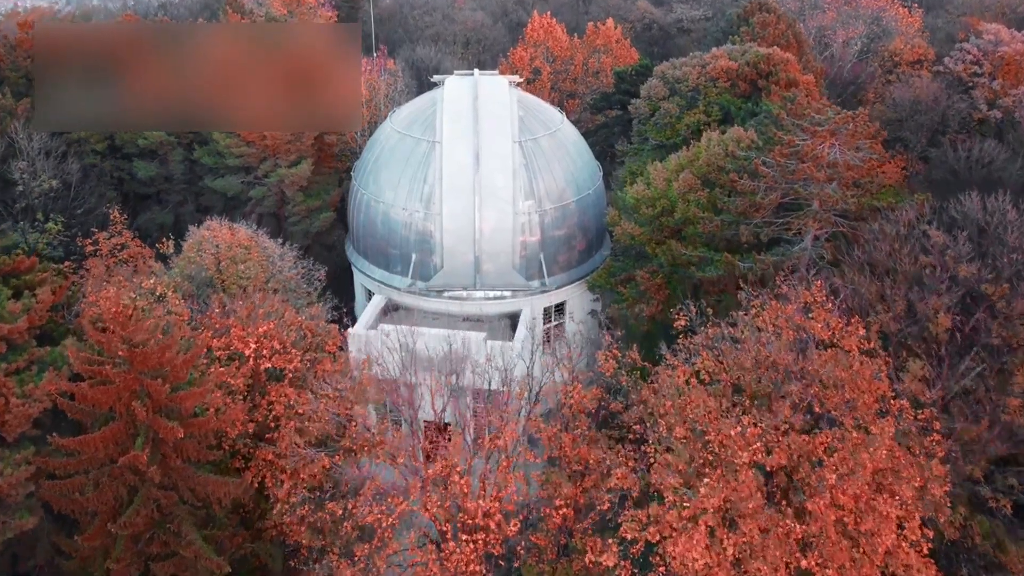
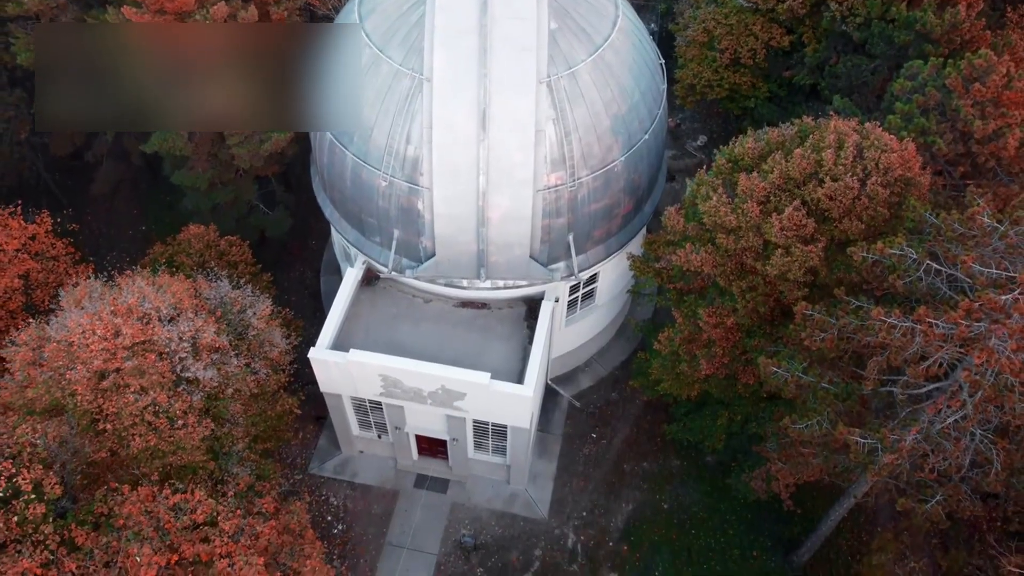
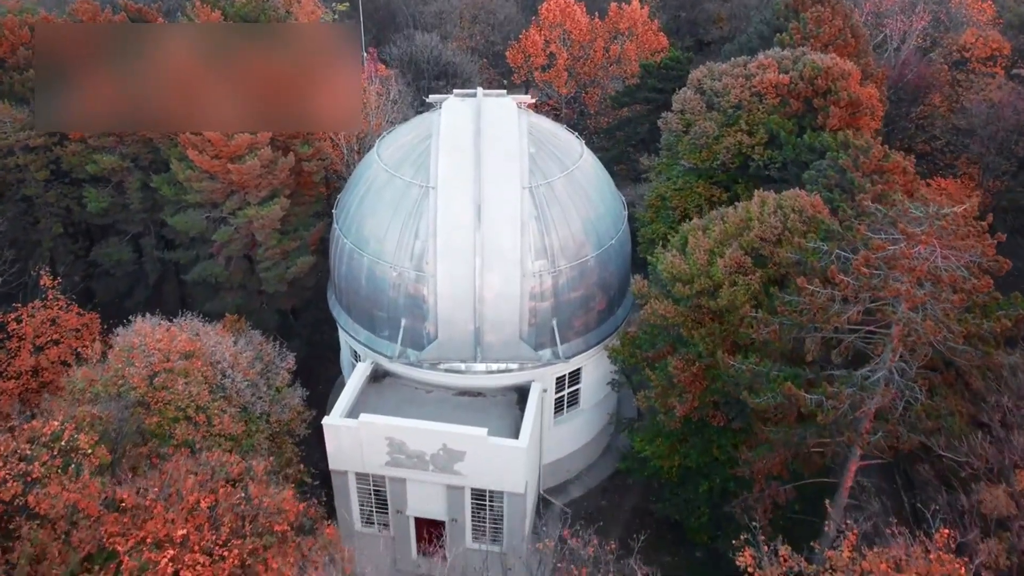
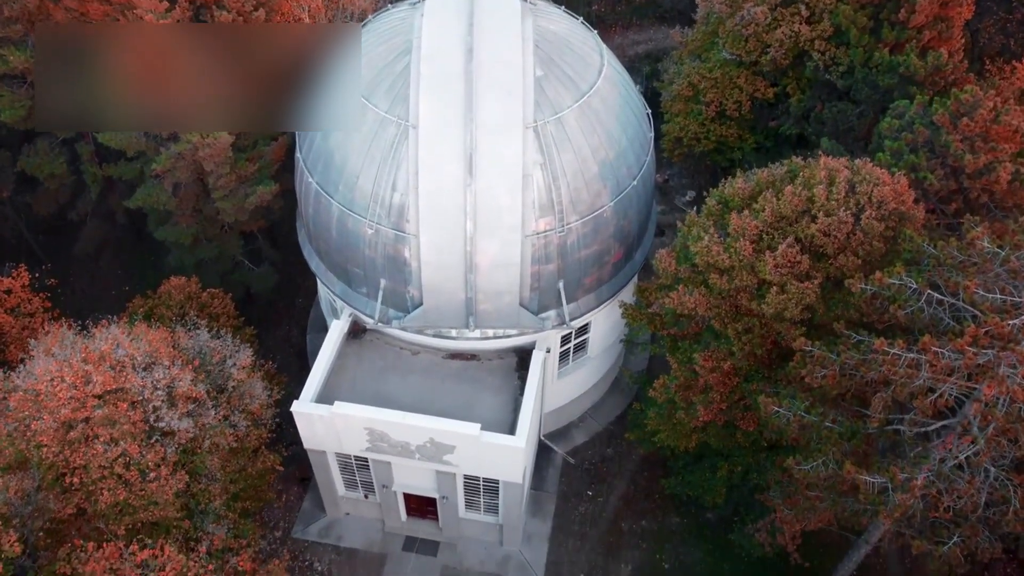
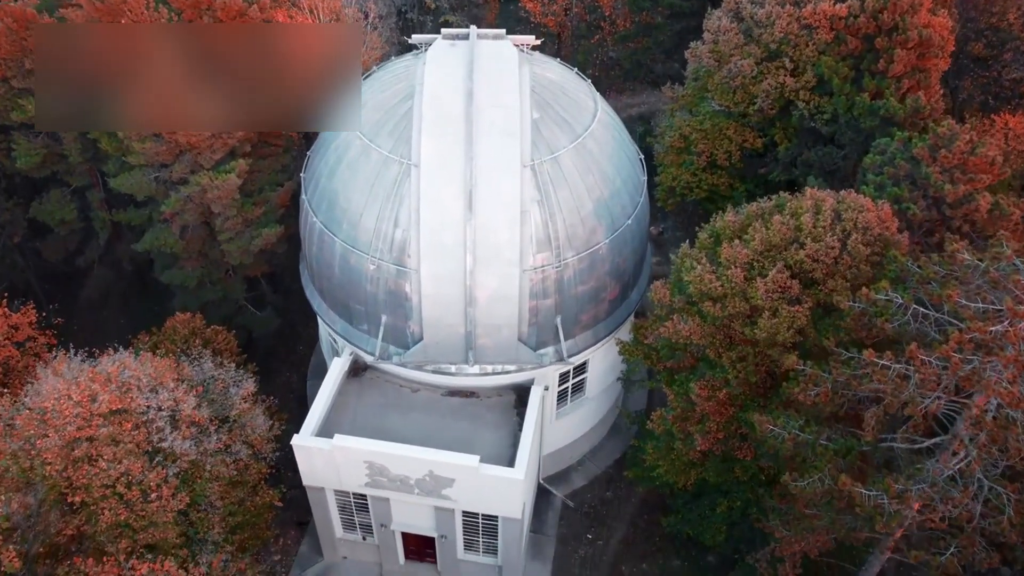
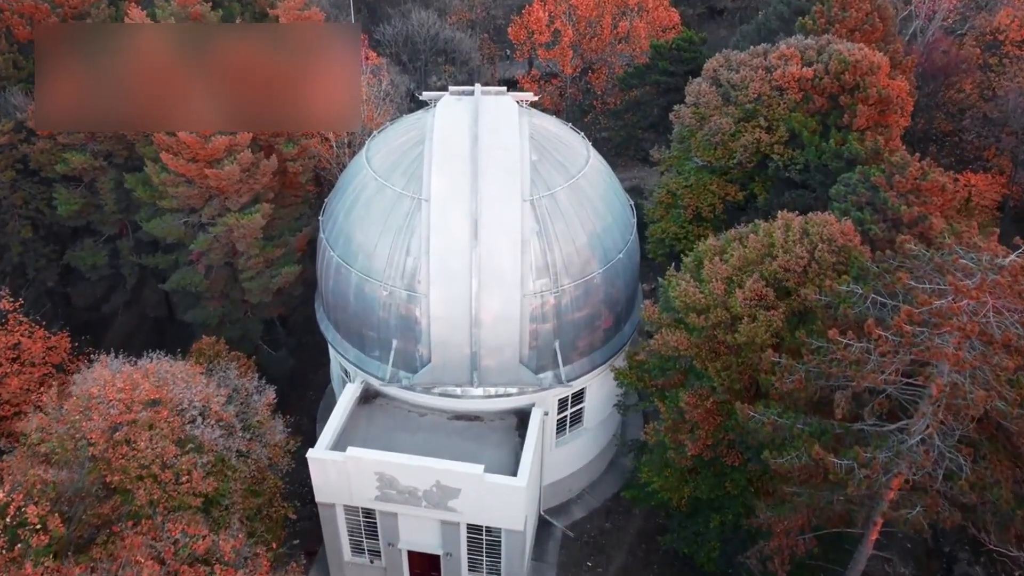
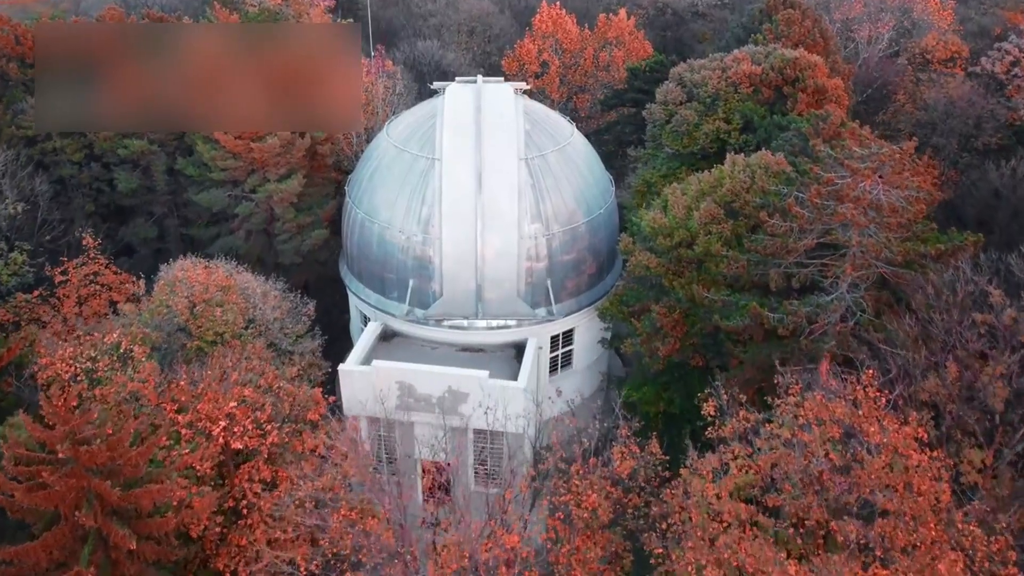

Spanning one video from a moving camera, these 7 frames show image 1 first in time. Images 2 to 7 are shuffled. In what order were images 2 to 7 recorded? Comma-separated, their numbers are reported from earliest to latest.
7, 3, 6, 5, 4, 2
